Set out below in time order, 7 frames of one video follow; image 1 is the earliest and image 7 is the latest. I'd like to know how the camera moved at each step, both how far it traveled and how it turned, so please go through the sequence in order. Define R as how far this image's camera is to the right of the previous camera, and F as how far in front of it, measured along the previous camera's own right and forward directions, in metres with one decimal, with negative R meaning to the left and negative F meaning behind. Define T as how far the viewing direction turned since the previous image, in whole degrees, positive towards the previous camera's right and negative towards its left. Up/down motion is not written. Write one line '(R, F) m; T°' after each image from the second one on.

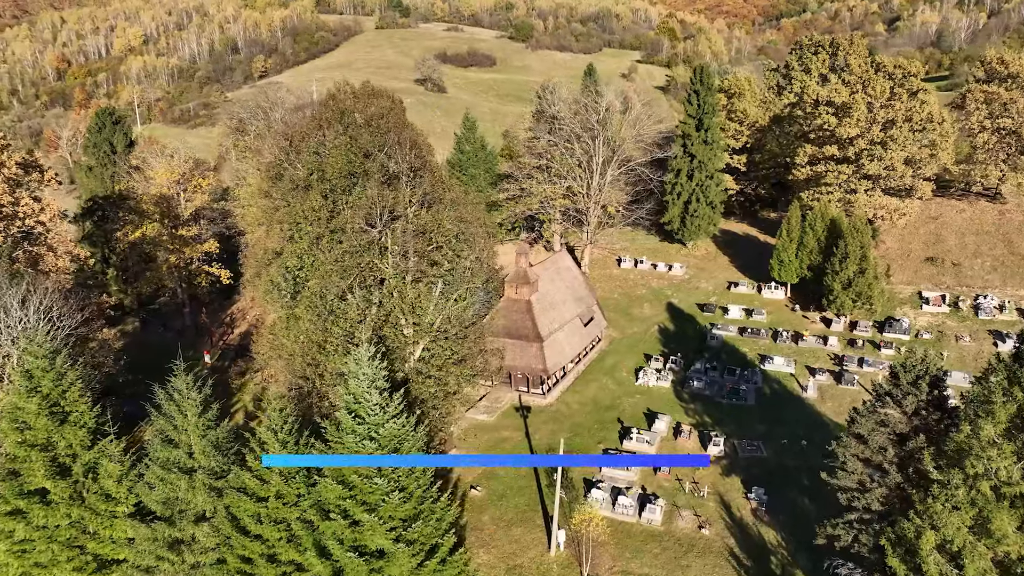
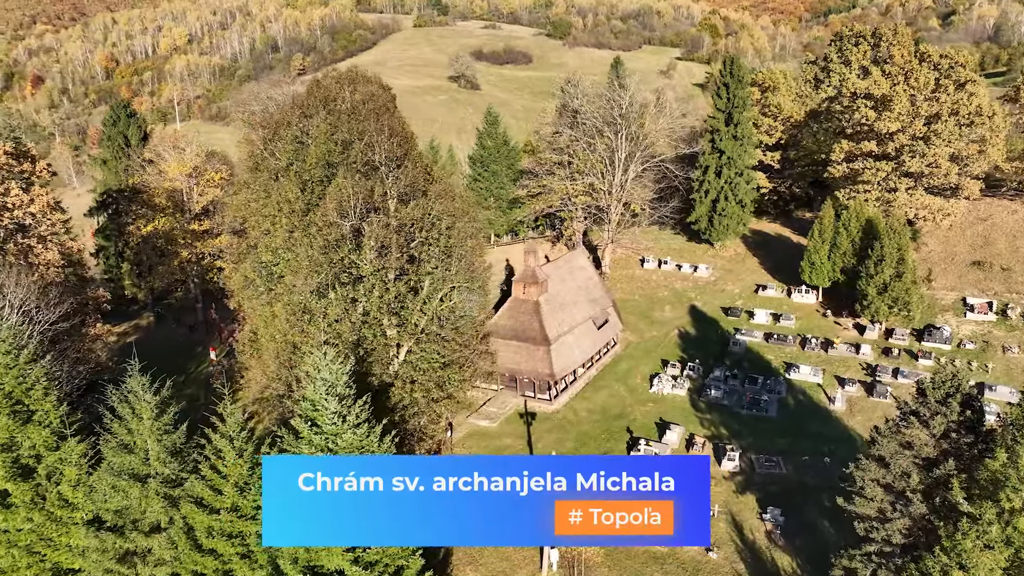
(+1.7, +1.7) m; -3°
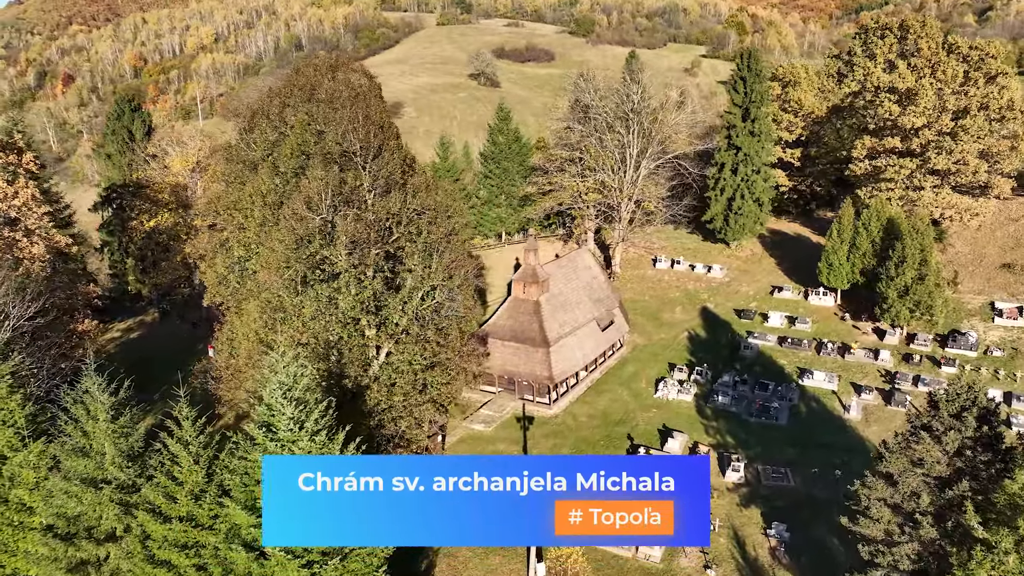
(+1.3, +1.2) m; -2°
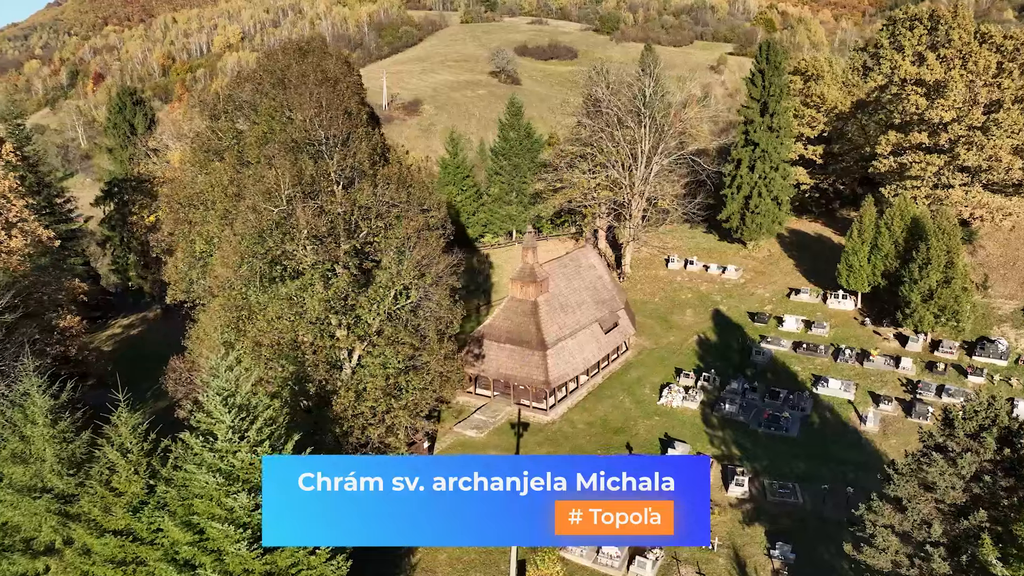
(+1.5, +1.5) m; -2°
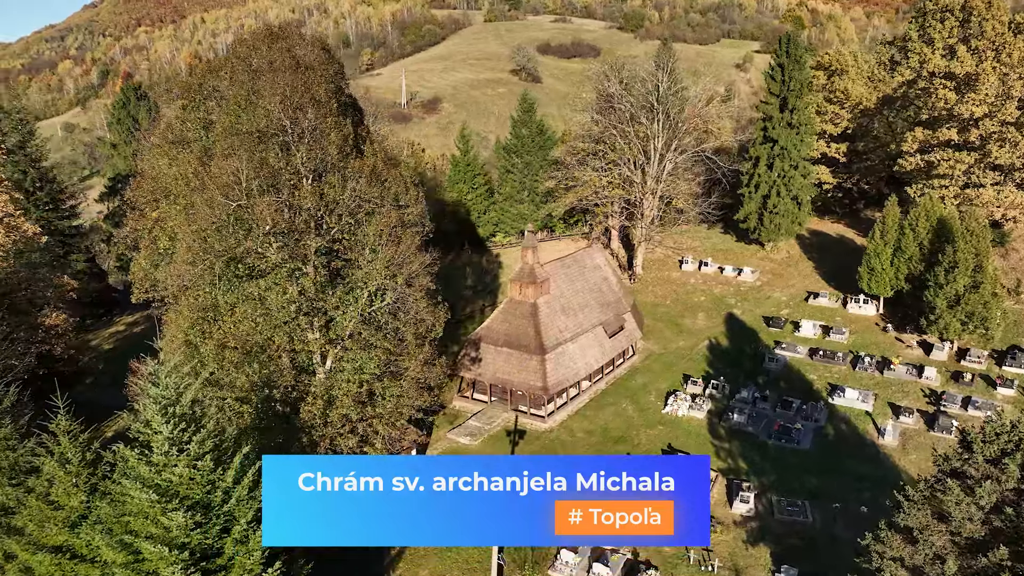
(+1.3, +1.4) m; -2°
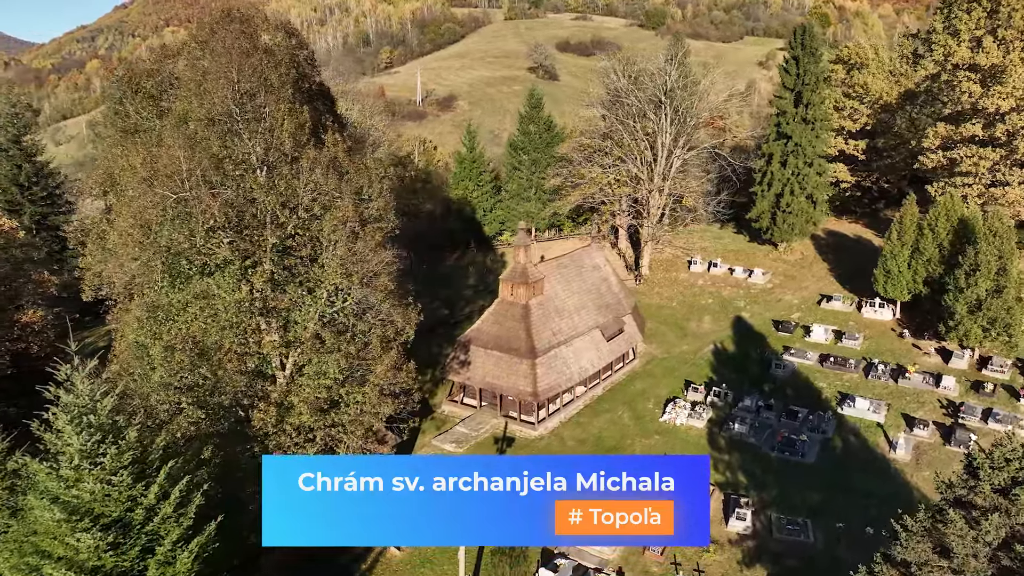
(+1.5, +1.4) m; -2°
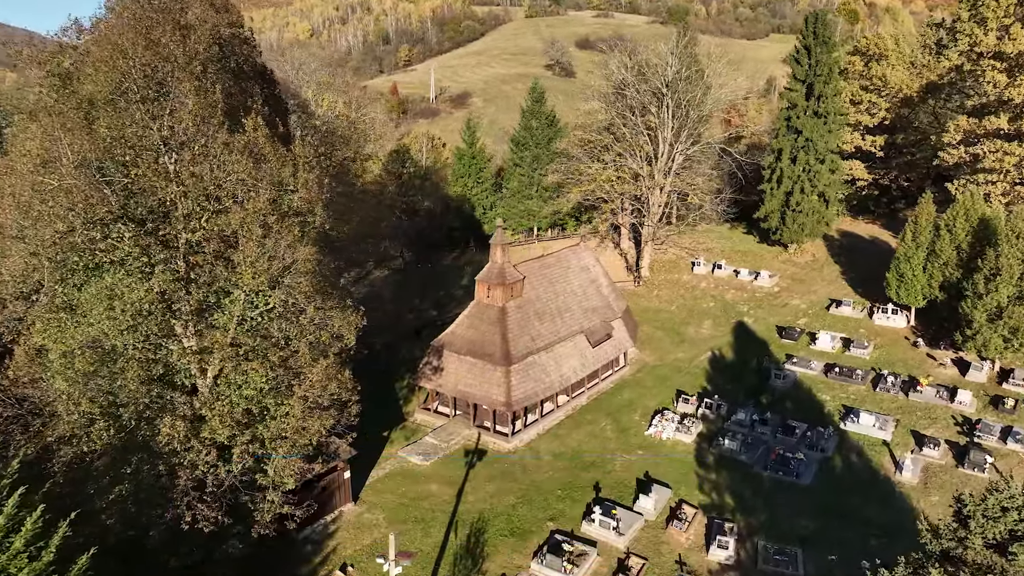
(+2.3, +2.1) m; -2°
